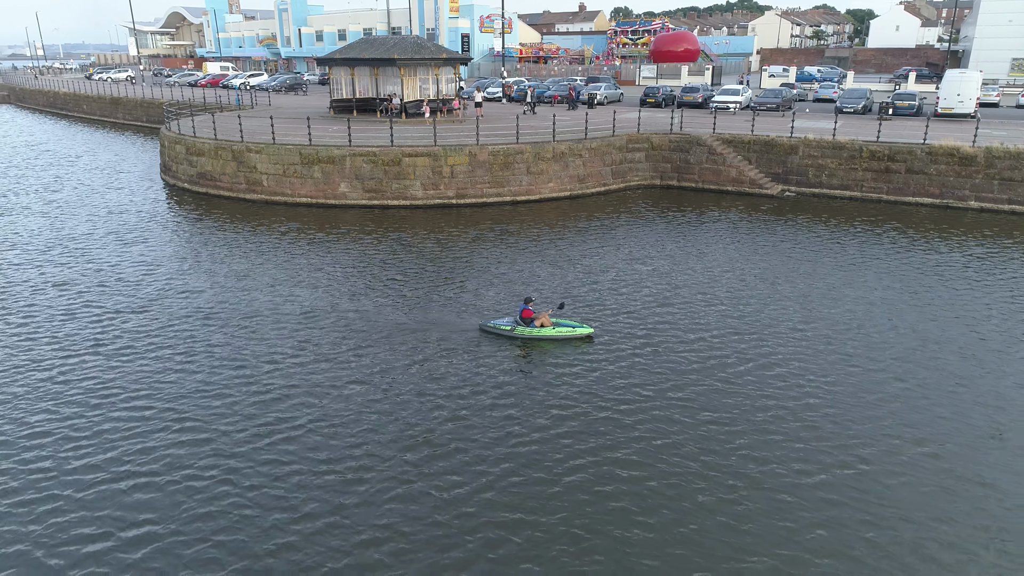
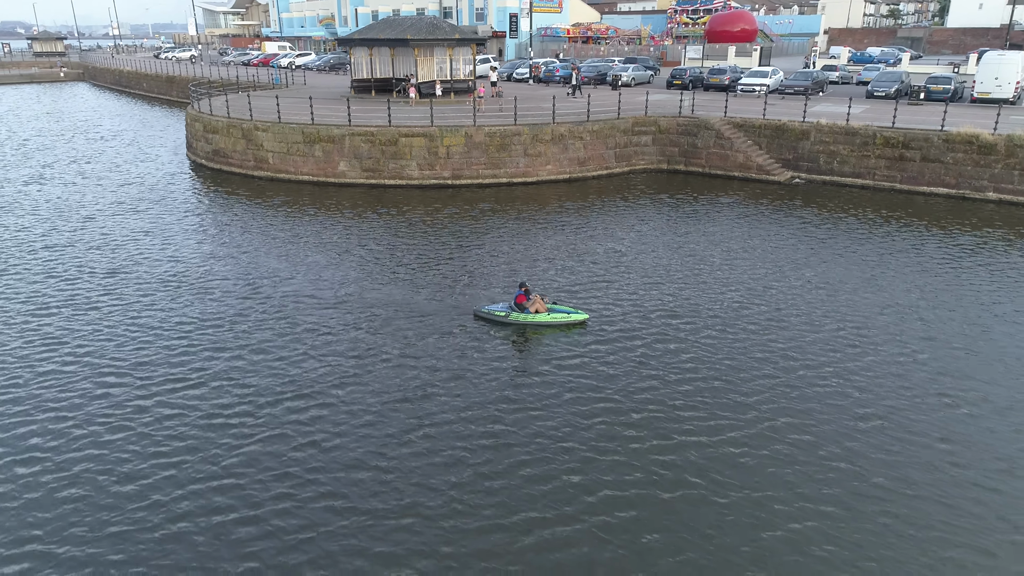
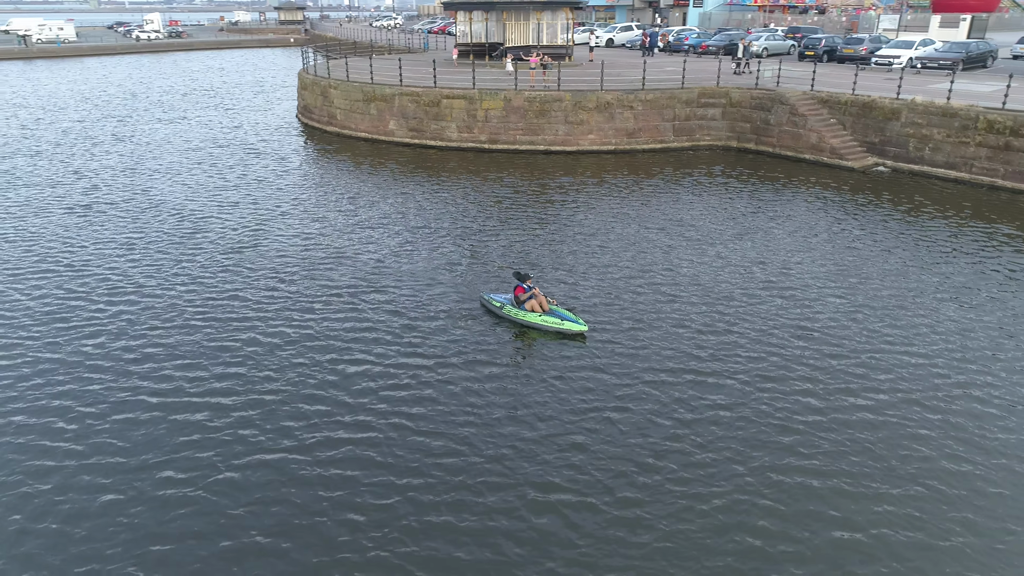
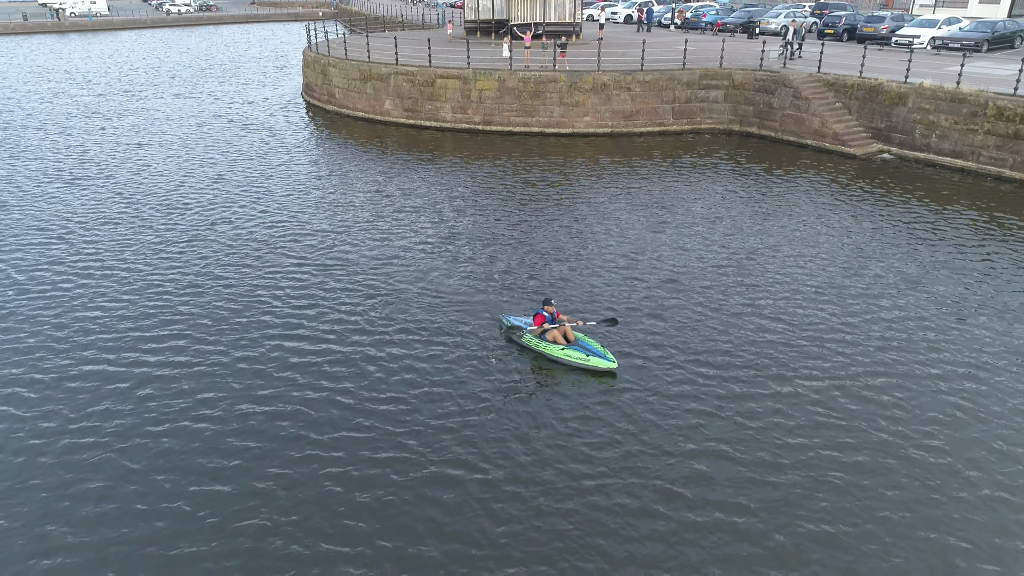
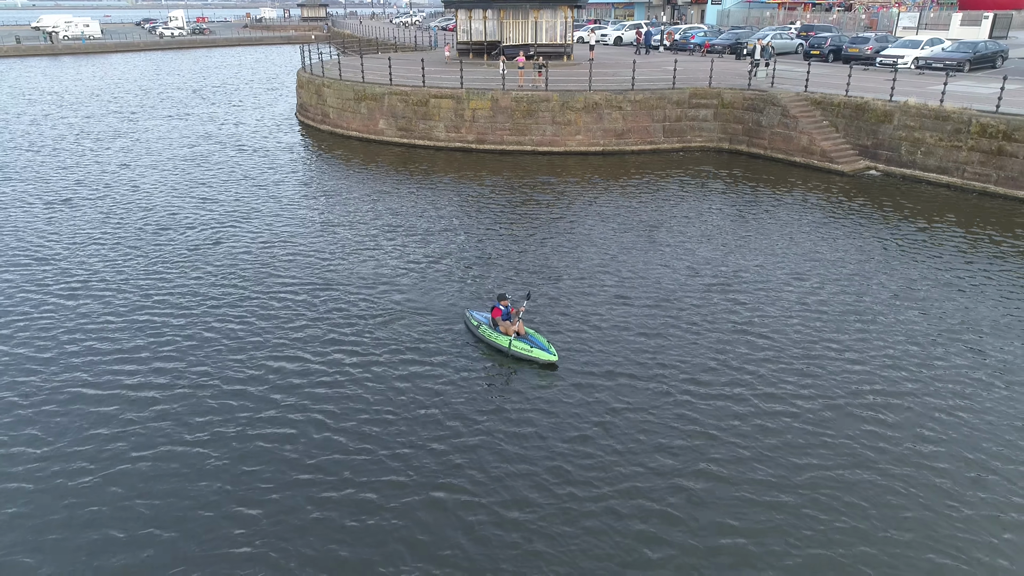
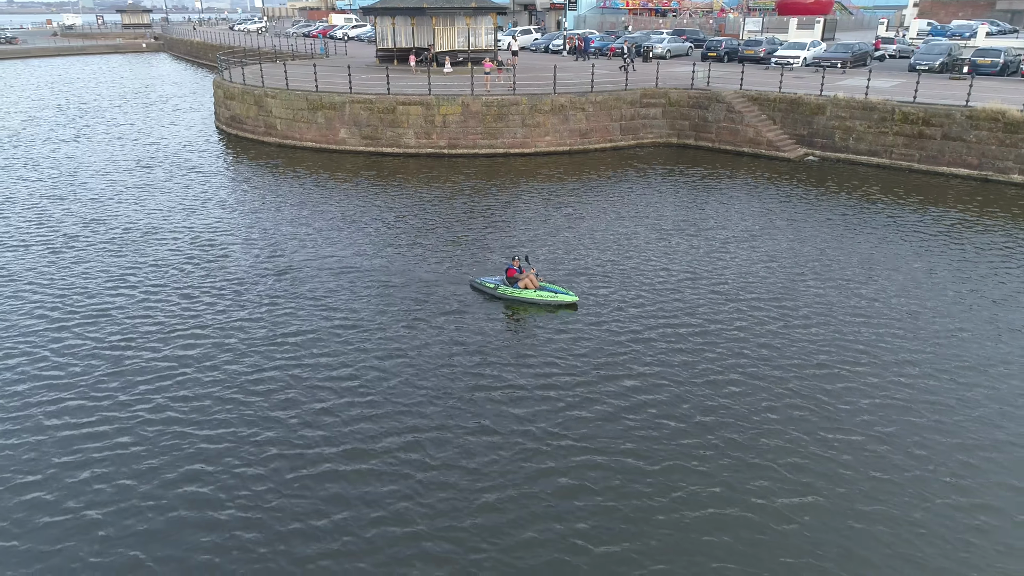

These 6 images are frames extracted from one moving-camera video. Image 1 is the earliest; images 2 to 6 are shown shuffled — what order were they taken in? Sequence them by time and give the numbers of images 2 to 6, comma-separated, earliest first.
2, 6, 3, 5, 4
